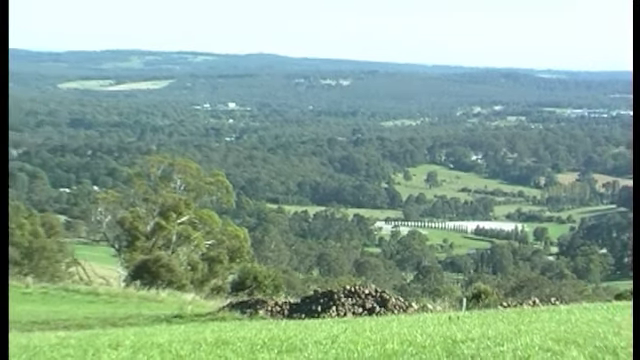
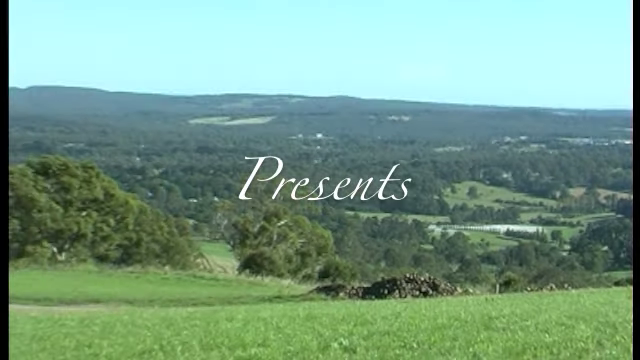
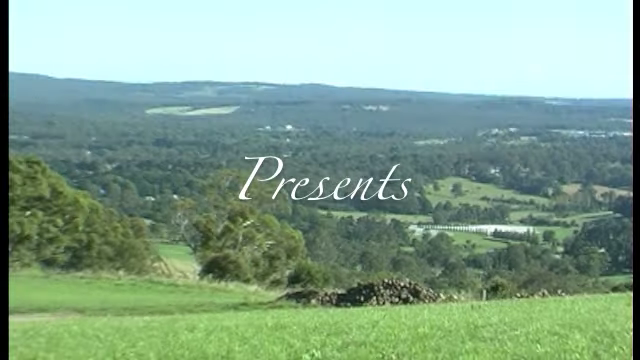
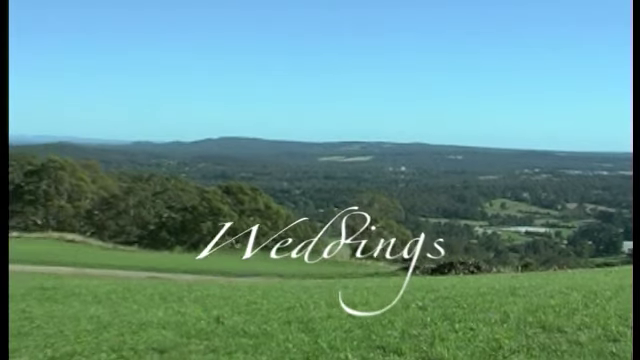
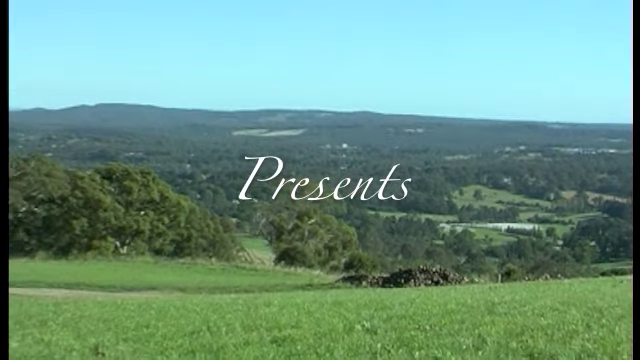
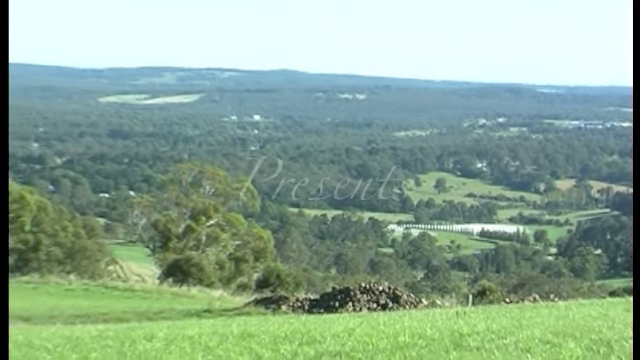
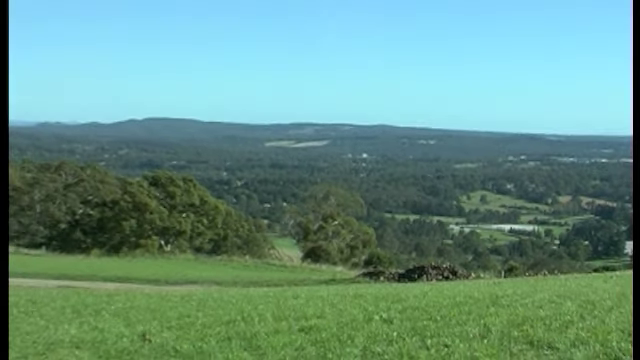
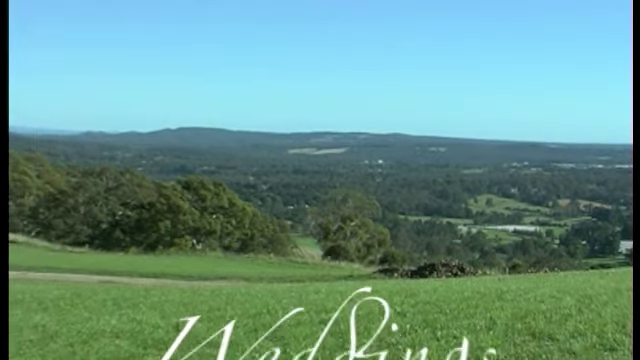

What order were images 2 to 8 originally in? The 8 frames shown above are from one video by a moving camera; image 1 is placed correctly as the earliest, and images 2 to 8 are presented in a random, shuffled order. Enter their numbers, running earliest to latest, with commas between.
6, 3, 2, 5, 7, 8, 4
